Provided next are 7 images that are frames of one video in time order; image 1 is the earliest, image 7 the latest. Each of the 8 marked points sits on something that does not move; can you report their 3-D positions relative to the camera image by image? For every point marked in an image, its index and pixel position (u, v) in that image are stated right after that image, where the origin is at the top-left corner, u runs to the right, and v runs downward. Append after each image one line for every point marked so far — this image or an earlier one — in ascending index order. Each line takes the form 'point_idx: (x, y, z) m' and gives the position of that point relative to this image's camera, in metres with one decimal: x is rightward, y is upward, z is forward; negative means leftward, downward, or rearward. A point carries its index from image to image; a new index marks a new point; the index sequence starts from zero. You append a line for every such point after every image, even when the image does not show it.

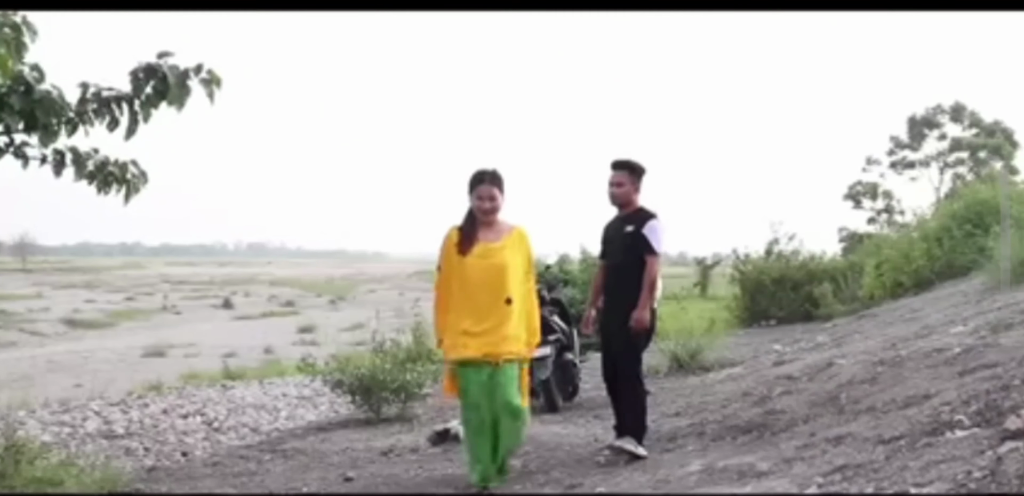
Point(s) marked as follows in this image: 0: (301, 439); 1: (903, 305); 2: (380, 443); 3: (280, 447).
0: (-1.3, -1.2, +9.6) m
1: (+3.9, -0.6, +14.9) m
2: (-0.8, -1.1, +8.8) m
3: (-1.4, -1.2, +9.2) m
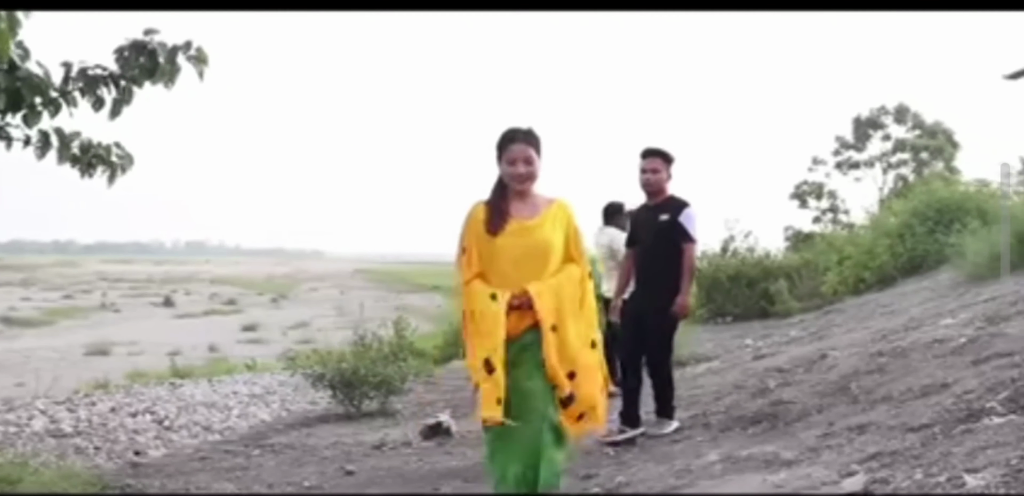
0: (-1.4, -1.2, +9.4) m
1: (+3.6, -0.5, +15.0) m
2: (-0.8, -1.1, +8.7) m
3: (-1.5, -1.2, +9.0) m
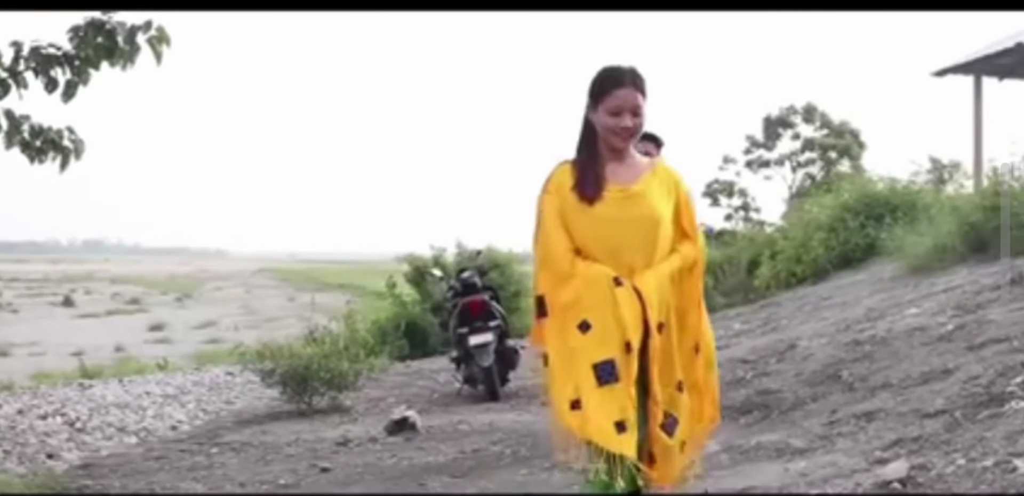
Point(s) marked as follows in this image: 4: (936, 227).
0: (-1.7, -1.1, +9.1) m
1: (+3.0, -0.5, +15.0) m
2: (-1.0, -1.0, +8.4) m
3: (-1.7, -1.1, +8.7) m
4: (+5.0, +0.2, +17.7) m
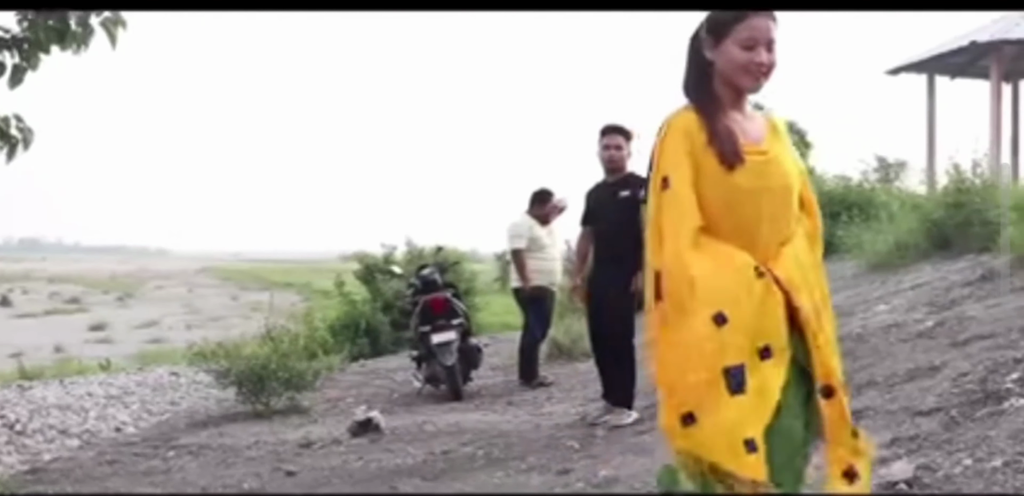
0: (-1.9, -1.1, +8.9) m
1: (+2.6, -0.4, +14.9) m
2: (-1.2, -1.0, +8.2) m
3: (-1.9, -1.1, +8.4) m
4: (+4.5, +0.3, +17.6) m
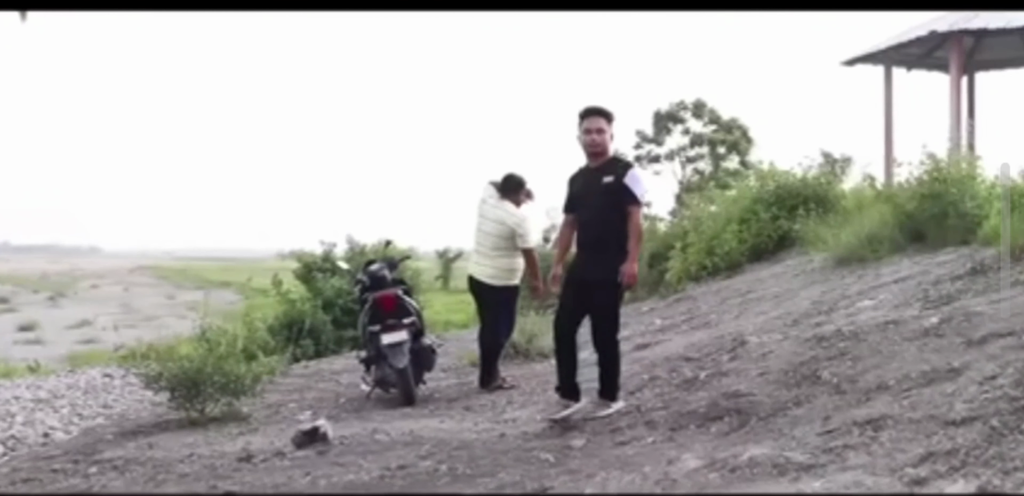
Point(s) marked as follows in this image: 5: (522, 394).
0: (-2.1, -1.1, +8.1) m
1: (+2.1, -0.4, +14.4) m
2: (-1.4, -1.0, +7.5) m
3: (-2.1, -1.1, +7.7) m
4: (+3.9, +0.3, +17.2) m
5: (+0.1, -1.0, +10.1) m
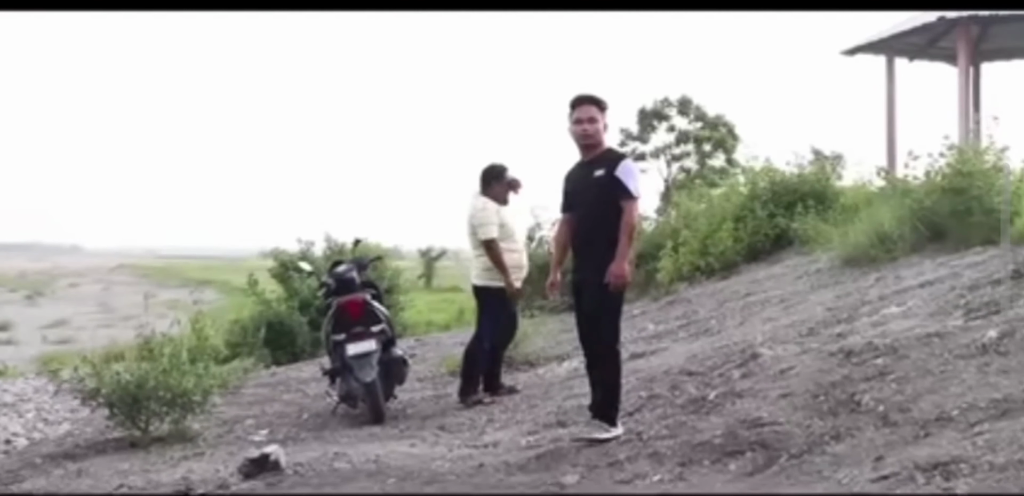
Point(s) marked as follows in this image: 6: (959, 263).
0: (-2.2, -1.1, +7.2) m
1: (+1.9, -0.4, +13.4) m
2: (-1.5, -1.0, +6.5) m
3: (-2.2, -1.1, +6.7) m
4: (+3.7, +0.3, +16.3) m
5: (0.0, -1.0, +9.1) m
6: (+3.1, -0.1, +10.4) m
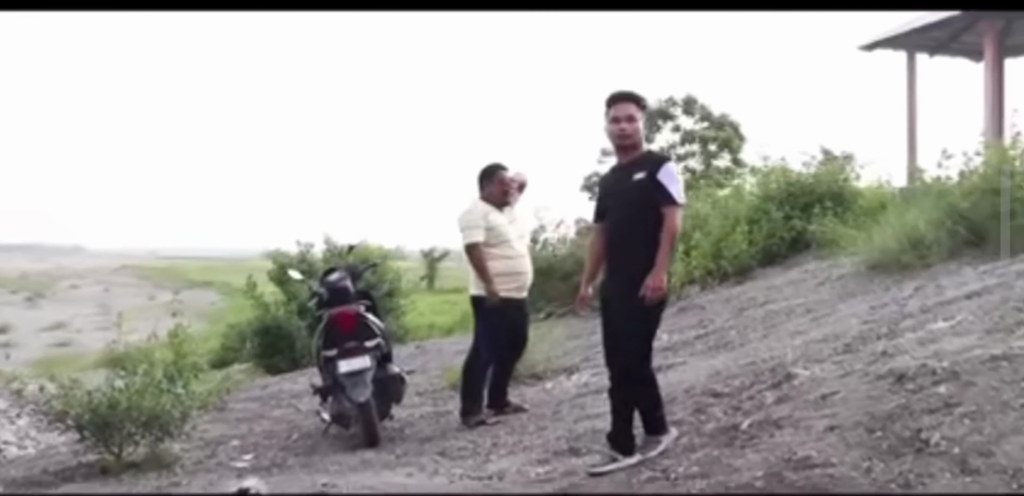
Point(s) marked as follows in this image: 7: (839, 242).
0: (-2.2, -1.1, +6.5) m
1: (+2.0, -0.4, +12.8) m
2: (-1.4, -1.0, +5.8) m
3: (-2.1, -1.1, +6.1) m
4: (+3.8, +0.3, +15.6) m
5: (0.0, -1.0, +8.4) m
6: (+3.1, -0.1, +9.7) m
7: (+3.4, +0.1, +16.2) m
